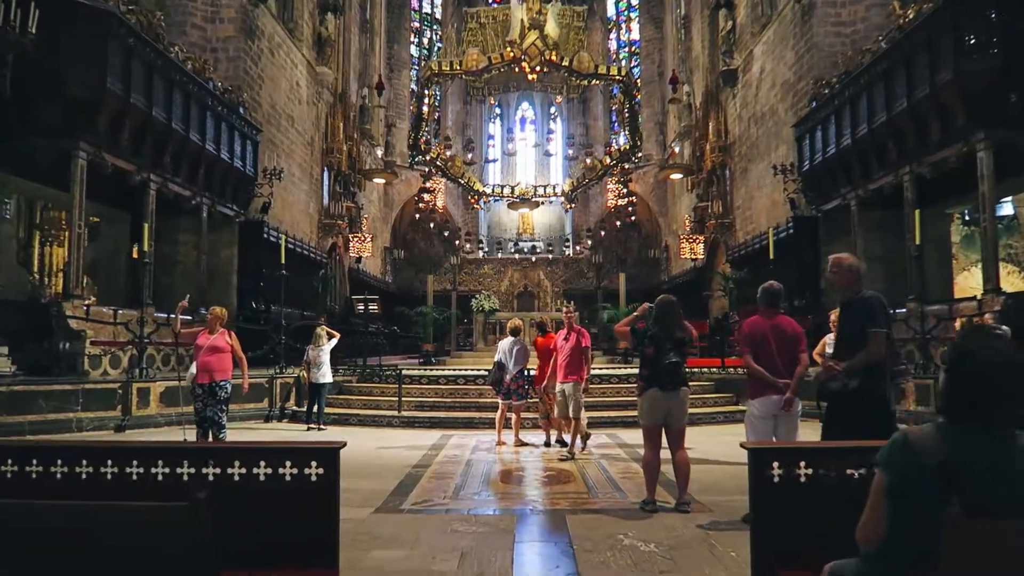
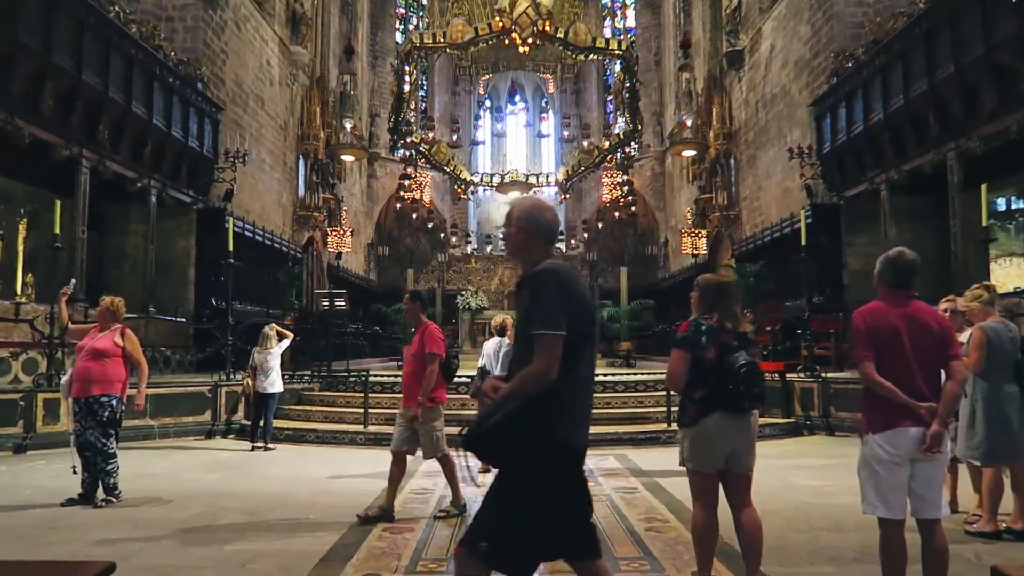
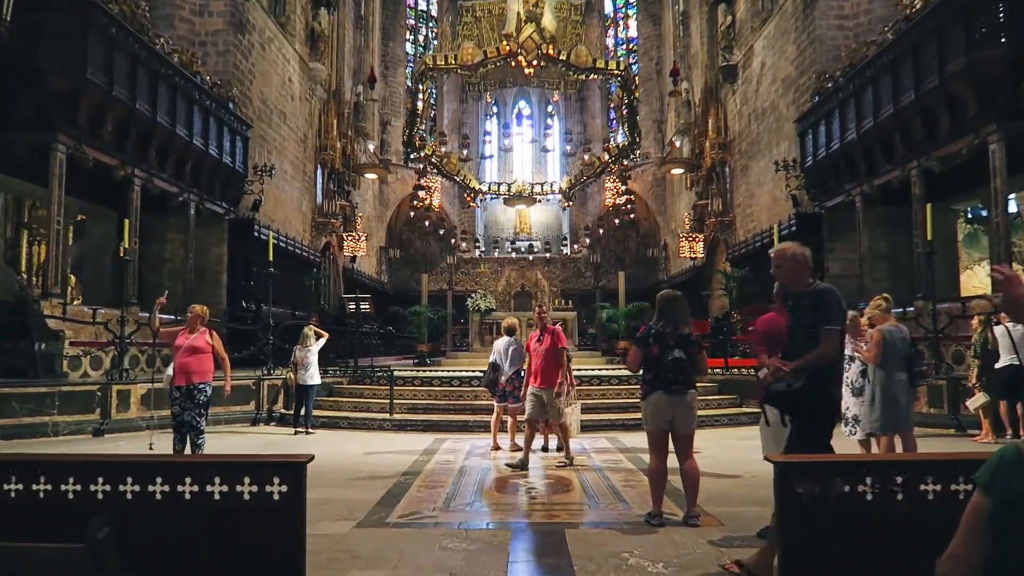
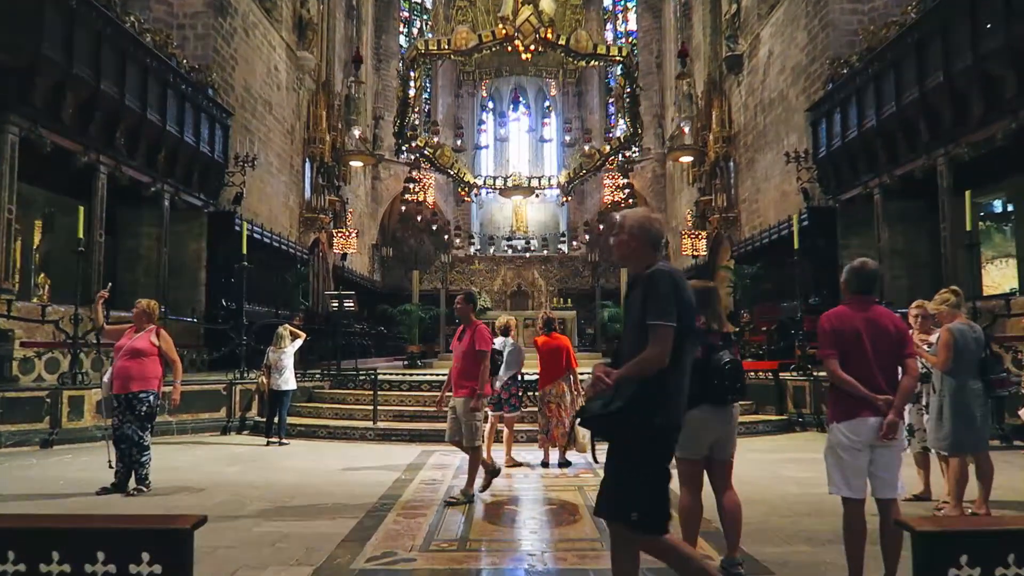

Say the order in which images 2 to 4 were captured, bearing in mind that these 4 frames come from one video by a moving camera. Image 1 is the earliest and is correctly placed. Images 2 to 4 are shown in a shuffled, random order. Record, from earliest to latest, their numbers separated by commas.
3, 4, 2
